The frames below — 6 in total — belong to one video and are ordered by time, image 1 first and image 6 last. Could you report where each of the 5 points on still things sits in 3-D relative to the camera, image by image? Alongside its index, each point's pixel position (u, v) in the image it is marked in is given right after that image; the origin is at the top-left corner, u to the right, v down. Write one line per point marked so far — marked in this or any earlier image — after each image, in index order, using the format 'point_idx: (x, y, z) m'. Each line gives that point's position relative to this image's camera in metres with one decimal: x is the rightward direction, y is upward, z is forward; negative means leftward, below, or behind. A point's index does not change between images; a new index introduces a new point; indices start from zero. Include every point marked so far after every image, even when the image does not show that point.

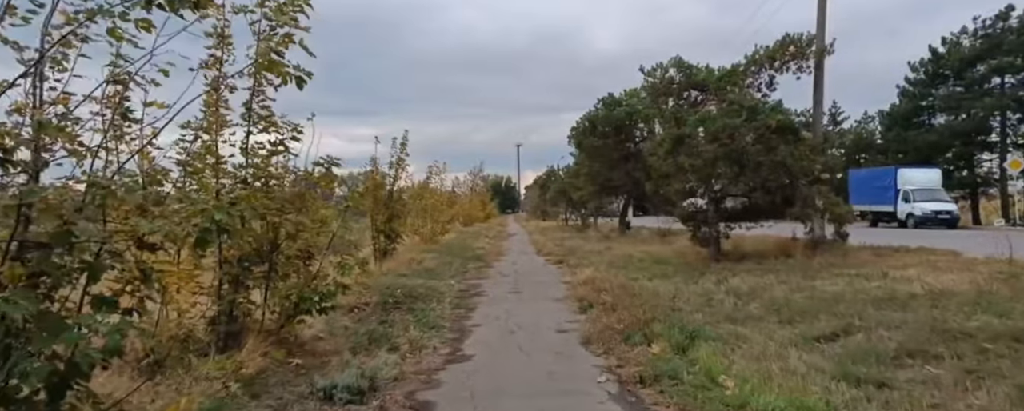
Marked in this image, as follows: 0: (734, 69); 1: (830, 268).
0: (+6.7, +4.1, +18.0) m
1: (+7.5, -1.5, +14.3) m
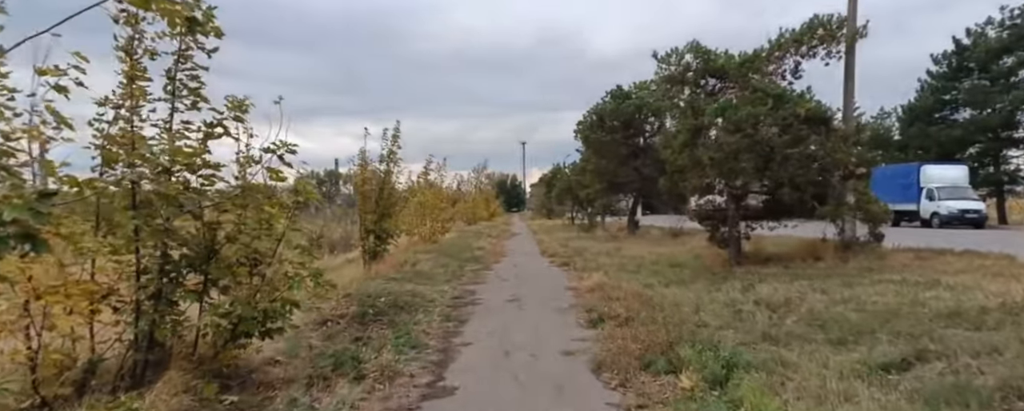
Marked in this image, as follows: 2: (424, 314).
0: (+6.7, +4.1, +16.4) m
1: (+7.5, -1.4, +12.7) m
2: (-1.4, -1.8, +9.9) m
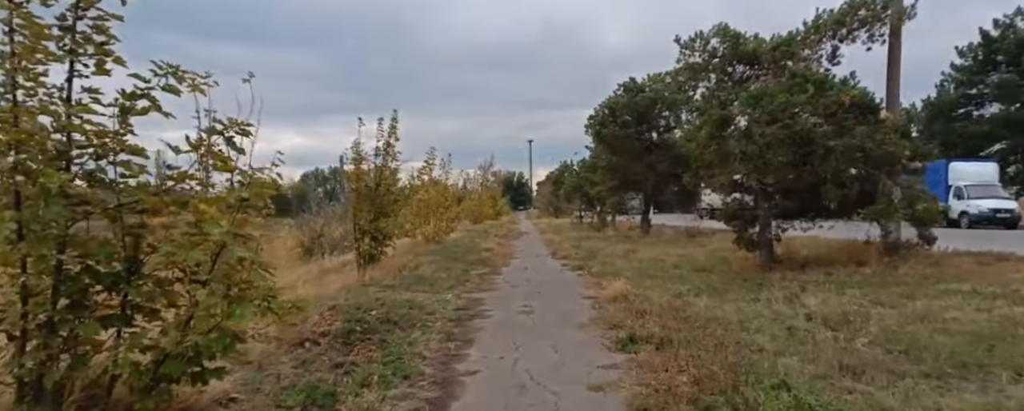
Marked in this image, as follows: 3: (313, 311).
0: (+6.9, +4.2, +14.9) m
1: (+7.7, -1.4, +11.2) m
2: (-1.3, -1.8, +8.4) m
3: (-3.0, -1.6, +9.0) m
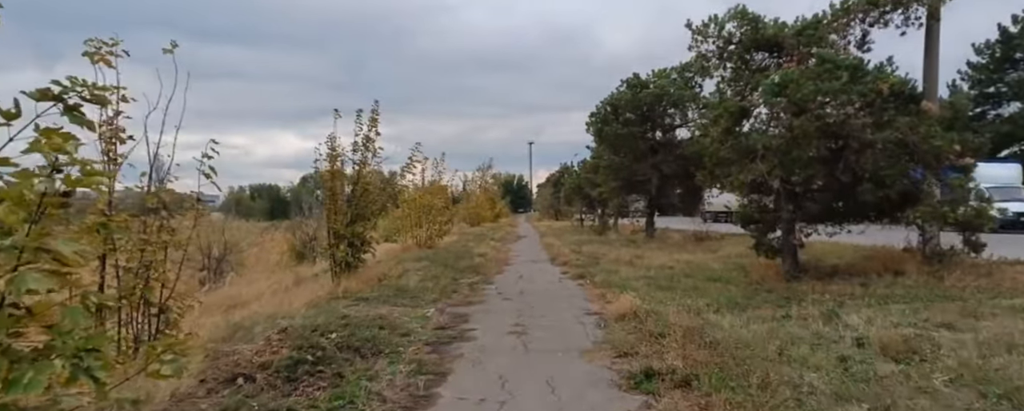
0: (+6.8, +4.1, +13.4) m
1: (+7.6, -1.5, +9.6) m
2: (-1.4, -1.8, +6.9) m
3: (-3.1, -1.6, +7.5) m
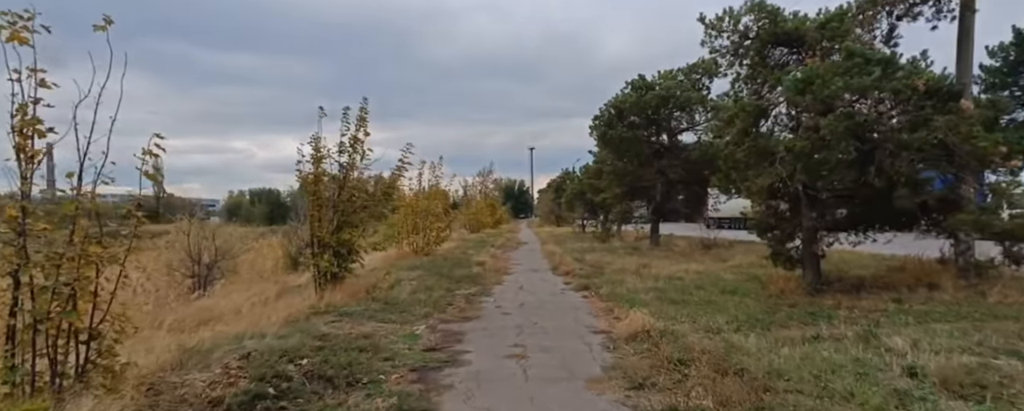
0: (+6.8, +4.0, +12.4) m
1: (+7.6, -1.6, +8.6) m
2: (-1.4, -1.8, +5.9) m
3: (-3.2, -1.7, +6.5) m
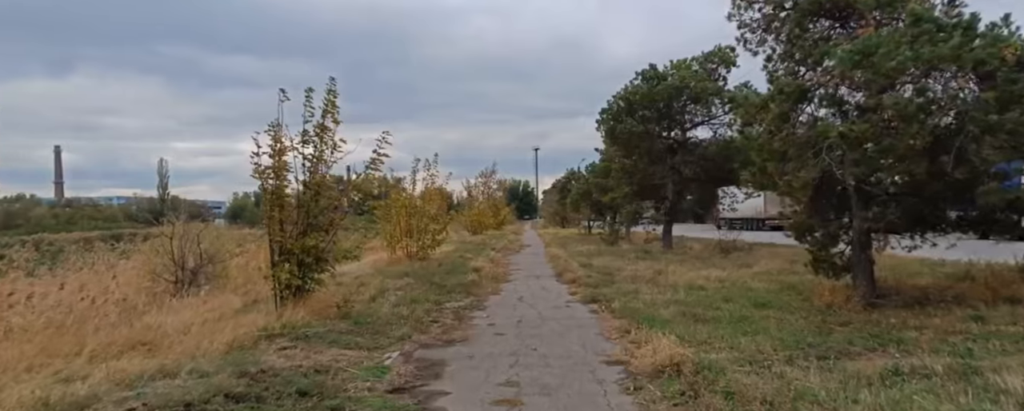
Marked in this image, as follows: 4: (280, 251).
0: (+6.7, +4.0, +10.5) m
1: (+7.5, -1.5, +6.7) m
2: (-1.6, -1.8, +4.0) m
3: (-3.3, -1.6, +4.6) m
4: (-4.0, -0.7, +10.3) m
